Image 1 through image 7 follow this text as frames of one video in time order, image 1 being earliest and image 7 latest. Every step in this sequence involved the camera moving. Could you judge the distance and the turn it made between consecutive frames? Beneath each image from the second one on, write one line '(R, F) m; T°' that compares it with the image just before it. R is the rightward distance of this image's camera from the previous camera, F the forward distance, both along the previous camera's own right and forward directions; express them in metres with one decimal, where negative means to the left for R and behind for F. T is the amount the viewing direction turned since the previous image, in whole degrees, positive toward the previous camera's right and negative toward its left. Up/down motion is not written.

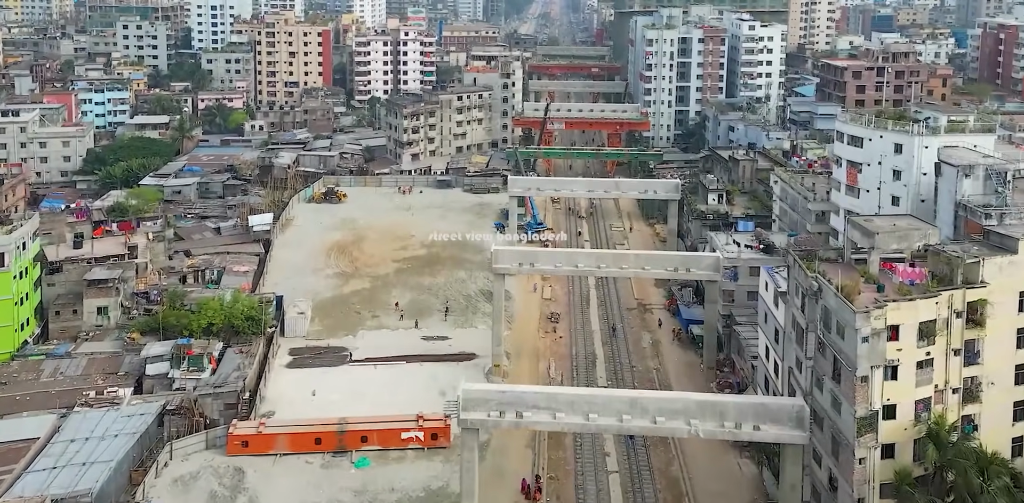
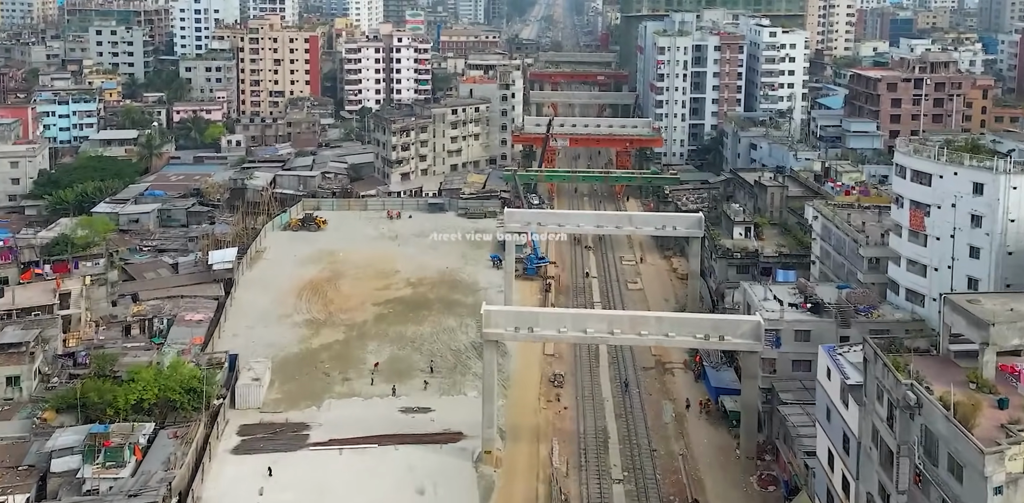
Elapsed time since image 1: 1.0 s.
(+0.2, +6.5) m; 0°
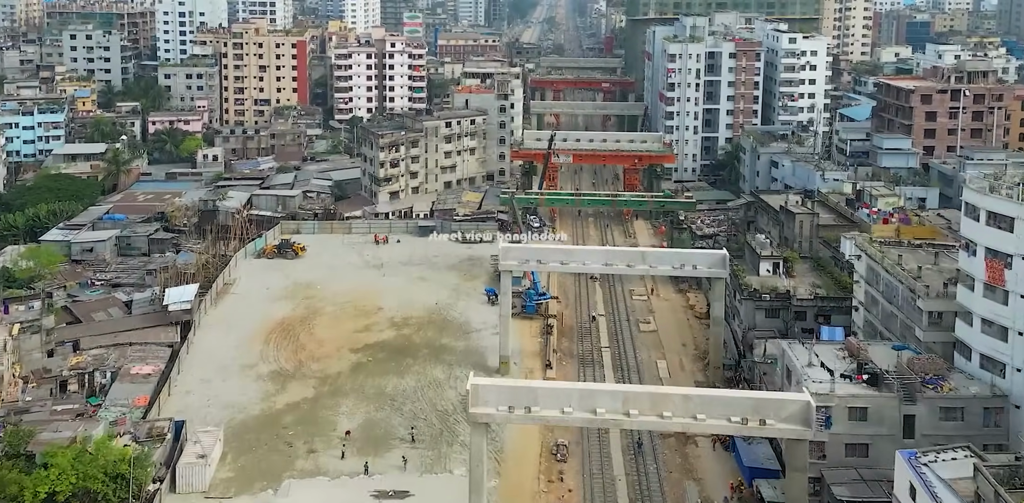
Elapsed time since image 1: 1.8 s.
(+0.2, +5.4) m; 0°
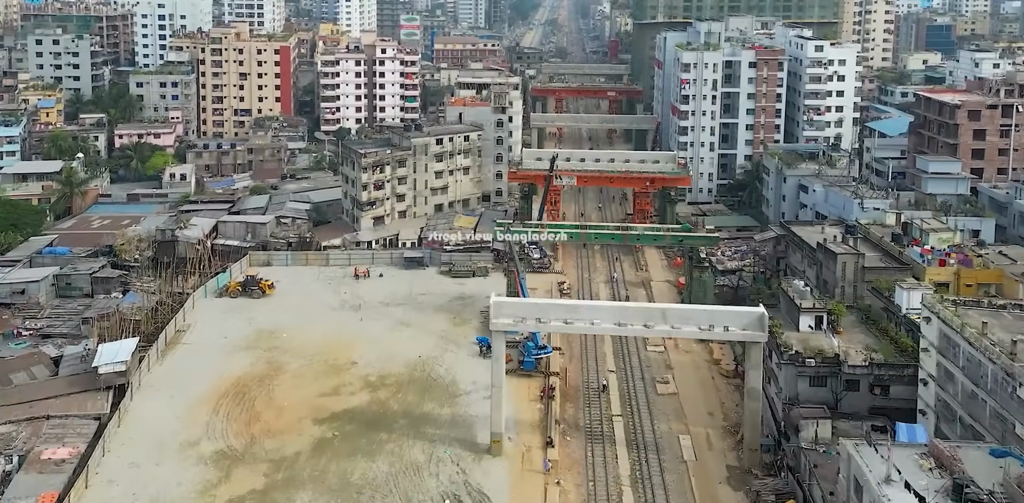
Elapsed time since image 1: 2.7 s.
(+0.2, +6.2) m; 0°
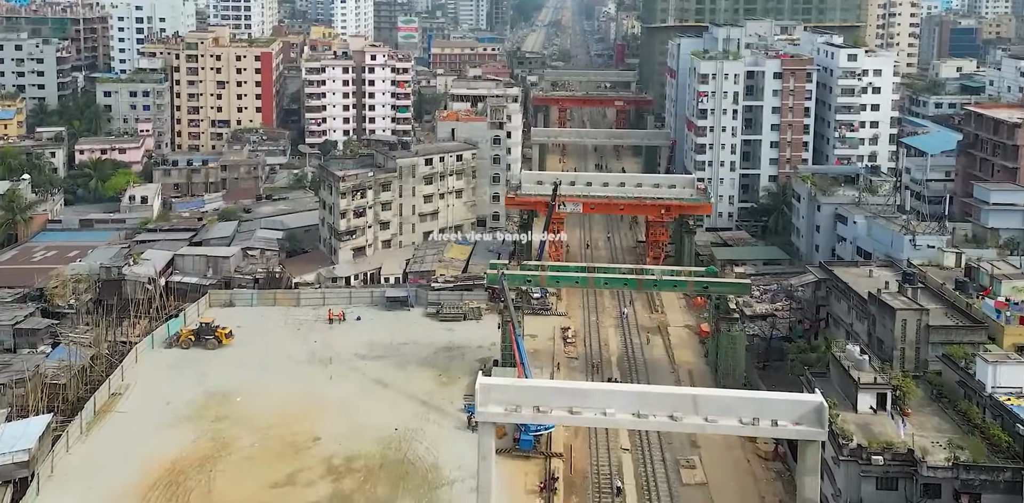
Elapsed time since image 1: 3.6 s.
(+0.2, +6.3) m; 0°
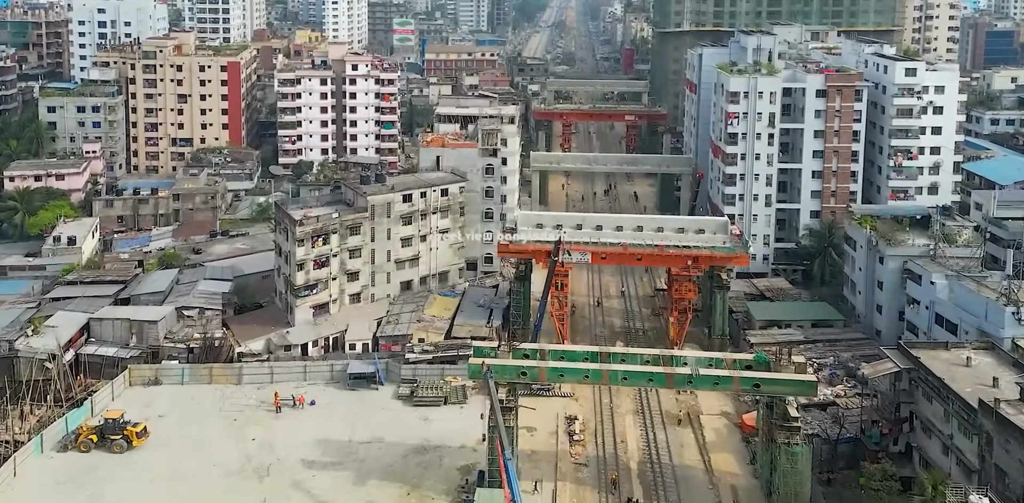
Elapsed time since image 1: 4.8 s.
(+0.3, +8.7) m; 0°
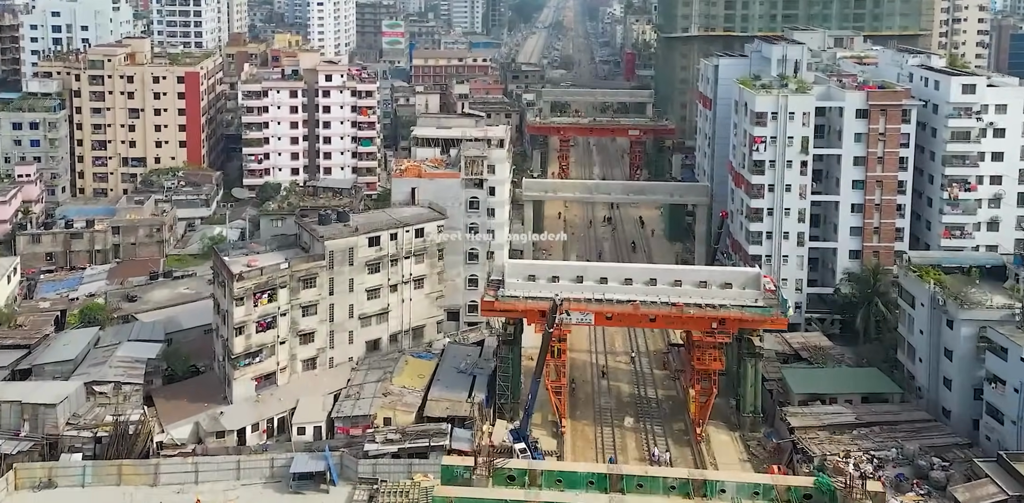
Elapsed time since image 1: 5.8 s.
(+0.3, +7.2) m; 0°
